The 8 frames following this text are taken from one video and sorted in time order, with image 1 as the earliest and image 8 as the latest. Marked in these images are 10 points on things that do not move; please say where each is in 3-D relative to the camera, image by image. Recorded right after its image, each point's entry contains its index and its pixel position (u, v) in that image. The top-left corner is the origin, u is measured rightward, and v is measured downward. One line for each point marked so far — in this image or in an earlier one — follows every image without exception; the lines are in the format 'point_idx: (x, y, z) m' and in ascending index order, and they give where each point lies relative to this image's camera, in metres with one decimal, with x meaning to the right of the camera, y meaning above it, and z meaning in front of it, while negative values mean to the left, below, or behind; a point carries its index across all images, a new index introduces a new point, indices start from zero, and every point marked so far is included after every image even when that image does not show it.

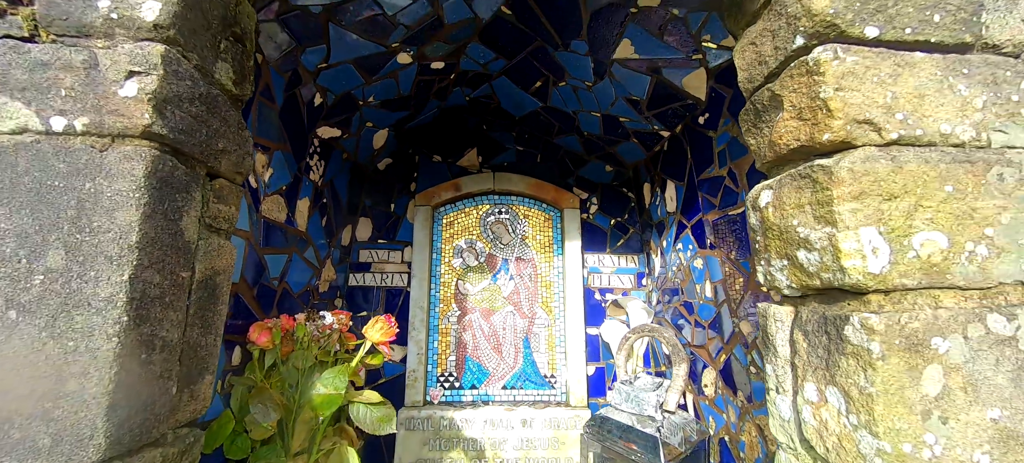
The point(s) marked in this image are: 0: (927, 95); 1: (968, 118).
0: (+0.7, +0.2, +0.6) m
1: (+0.7, +0.2, +0.6) m
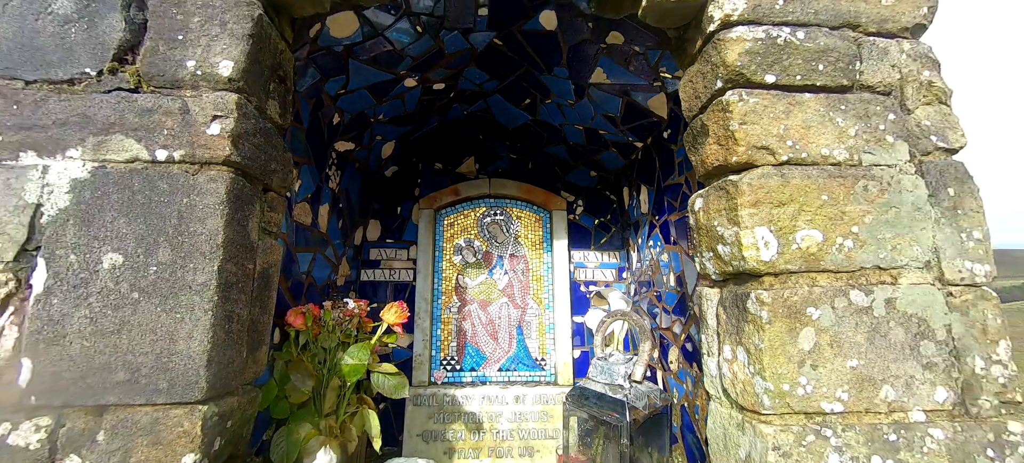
0: (+0.6, +0.2, +0.8) m
1: (+0.7, +0.2, +0.8) m
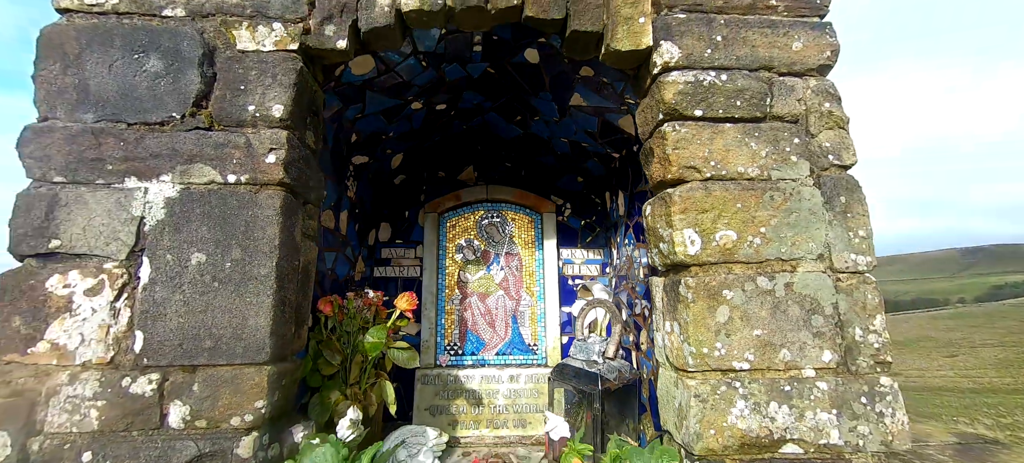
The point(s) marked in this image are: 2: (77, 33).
0: (+0.6, +0.2, +1.1) m
1: (+0.7, +0.2, +1.1) m
2: (-1.2, +0.5, +1.1) m
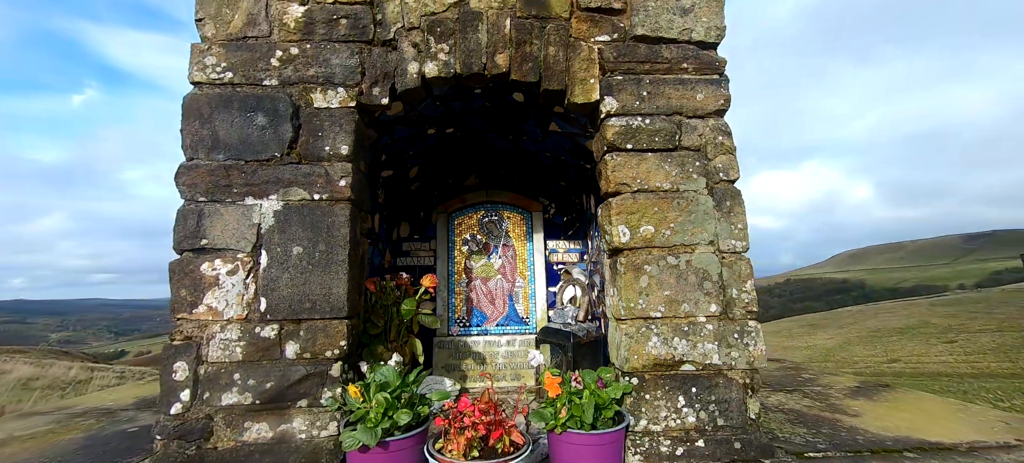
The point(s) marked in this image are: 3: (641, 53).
0: (+0.6, +0.2, +1.6) m
1: (+0.6, +0.2, +1.6) m
2: (-1.2, +0.5, +1.6) m
3: (+0.6, +0.8, +1.7) m
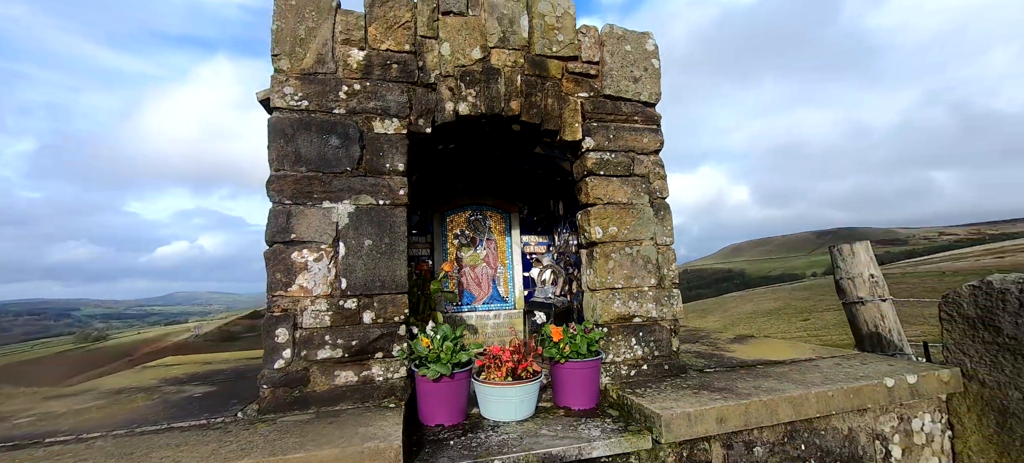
0: (+0.6, +0.2, +2.4) m
1: (+0.7, +0.2, +2.4) m
2: (-1.1, +0.6, +2.0) m
3: (+0.6, +0.8, +2.5) m
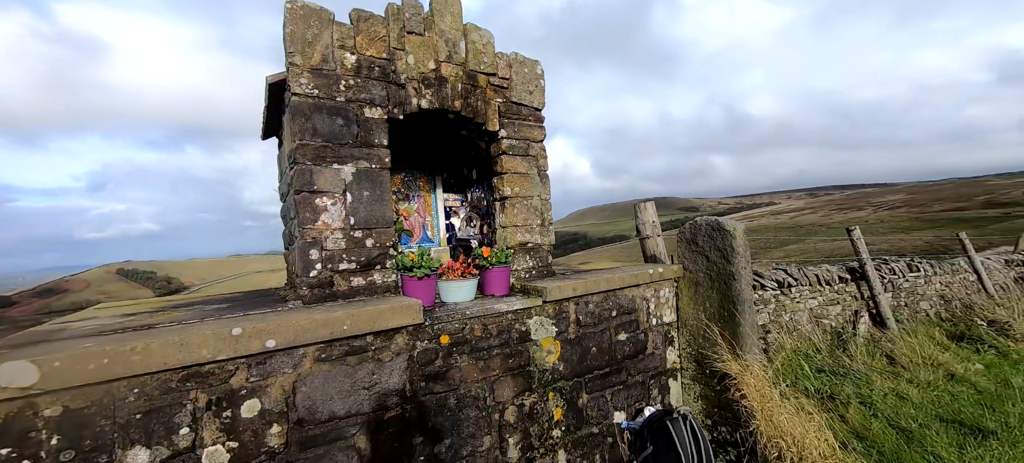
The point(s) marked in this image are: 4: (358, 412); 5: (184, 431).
0: (+0.1, +0.6, +3.8) m
1: (+0.1, +0.6, +3.8) m
2: (-1.4, +0.9, +2.8) m
3: (0.0, +1.2, +3.8) m
4: (-0.9, -1.1, +2.4) m
5: (-1.6, -1.0, +2.0) m
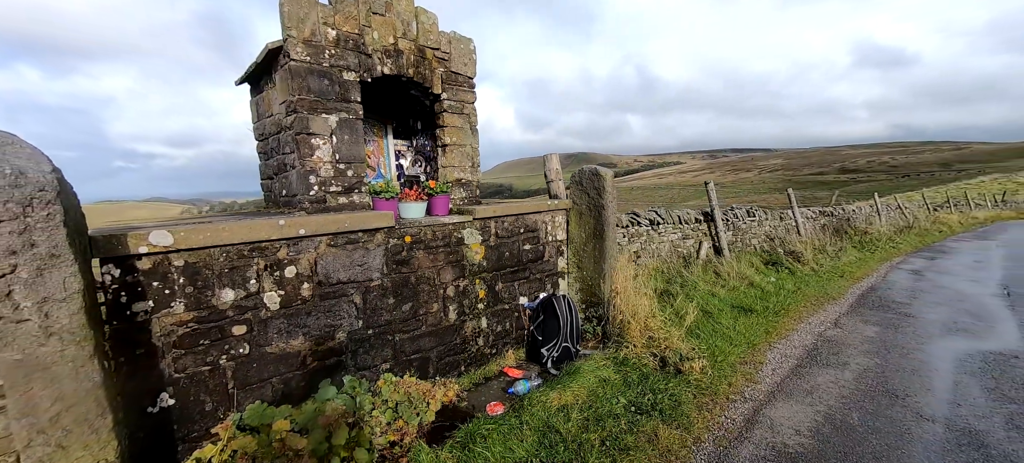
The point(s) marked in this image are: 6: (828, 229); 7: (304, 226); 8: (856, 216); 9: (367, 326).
0: (-0.7, +1.4, +5.1) m
1: (-0.7, +1.4, +5.1) m
2: (-2.0, +1.6, +3.8) m
3: (-0.7, +1.9, +5.0) m
4: (-1.5, -0.5, +3.8) m
5: (-2.1, -0.4, +3.2) m
6: (+12.2, +0.1, +15.5) m
7: (-1.8, 0.0, +3.4) m
8: (+15.4, +0.7, +17.9) m
9: (-1.4, -0.9, +3.9) m
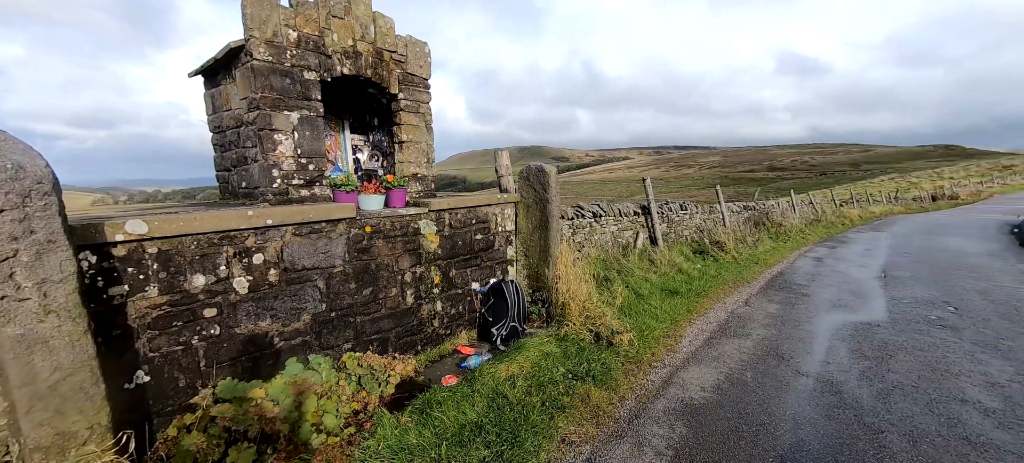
0: (-1.4, +1.5, +5.4) m
1: (-1.3, +1.5, +5.5) m
2: (-2.5, +1.7, +4.0) m
3: (-1.4, +2.1, +5.4) m
4: (-2.0, -0.4, +4.1) m
5: (-2.5, -0.3, +3.5) m
6: (+10.3, +0.4, +17.3) m
7: (-2.2, +0.1, +3.6) m
8: (+13.1, +1.1, +20.1) m
9: (-1.9, -0.8, +4.2) m
